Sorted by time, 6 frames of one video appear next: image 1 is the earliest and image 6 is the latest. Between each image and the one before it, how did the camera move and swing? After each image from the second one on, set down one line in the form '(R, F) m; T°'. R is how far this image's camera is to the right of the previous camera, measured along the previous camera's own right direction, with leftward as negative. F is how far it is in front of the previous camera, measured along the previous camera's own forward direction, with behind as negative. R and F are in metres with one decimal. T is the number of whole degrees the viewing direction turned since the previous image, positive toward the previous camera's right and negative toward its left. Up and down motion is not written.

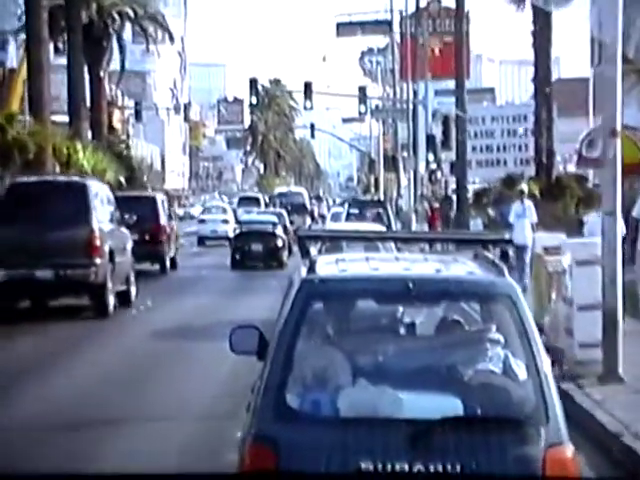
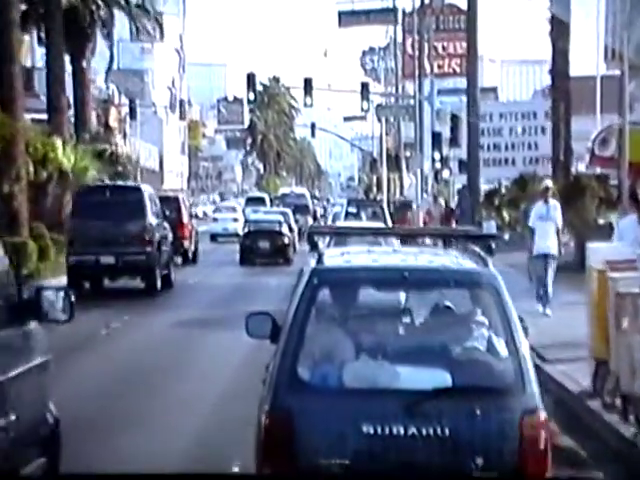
(0.0, -1.0) m; -1°
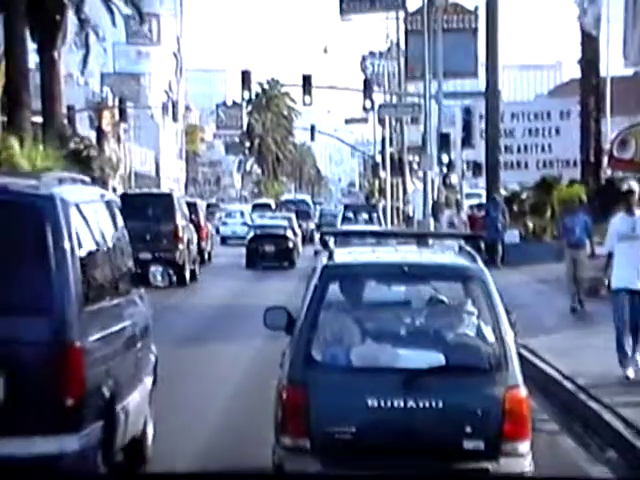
(-0.1, -1.2) m; 0°
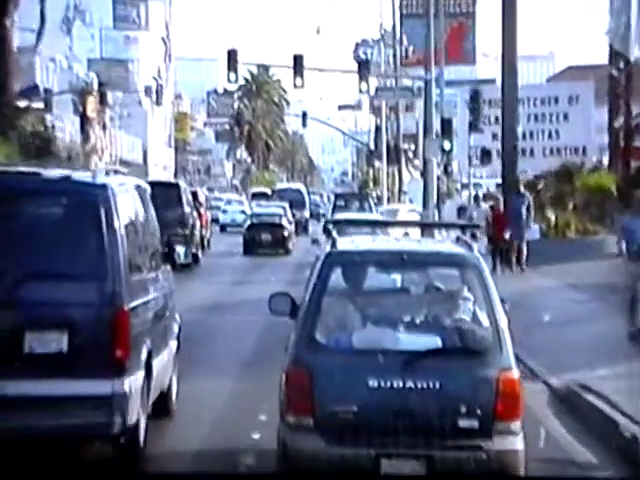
(-0.1, -0.5) m; 0°
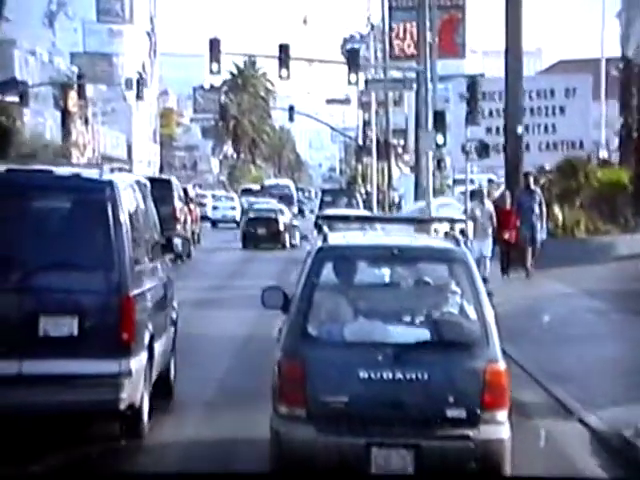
(0.0, -0.3) m; 0°
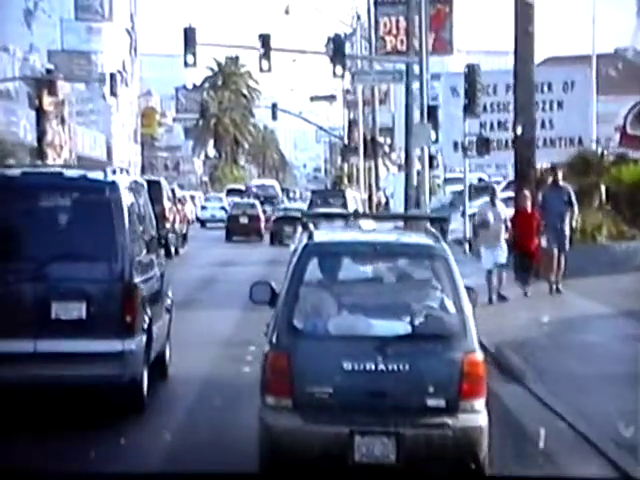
(0.0, -0.4) m; +1°
